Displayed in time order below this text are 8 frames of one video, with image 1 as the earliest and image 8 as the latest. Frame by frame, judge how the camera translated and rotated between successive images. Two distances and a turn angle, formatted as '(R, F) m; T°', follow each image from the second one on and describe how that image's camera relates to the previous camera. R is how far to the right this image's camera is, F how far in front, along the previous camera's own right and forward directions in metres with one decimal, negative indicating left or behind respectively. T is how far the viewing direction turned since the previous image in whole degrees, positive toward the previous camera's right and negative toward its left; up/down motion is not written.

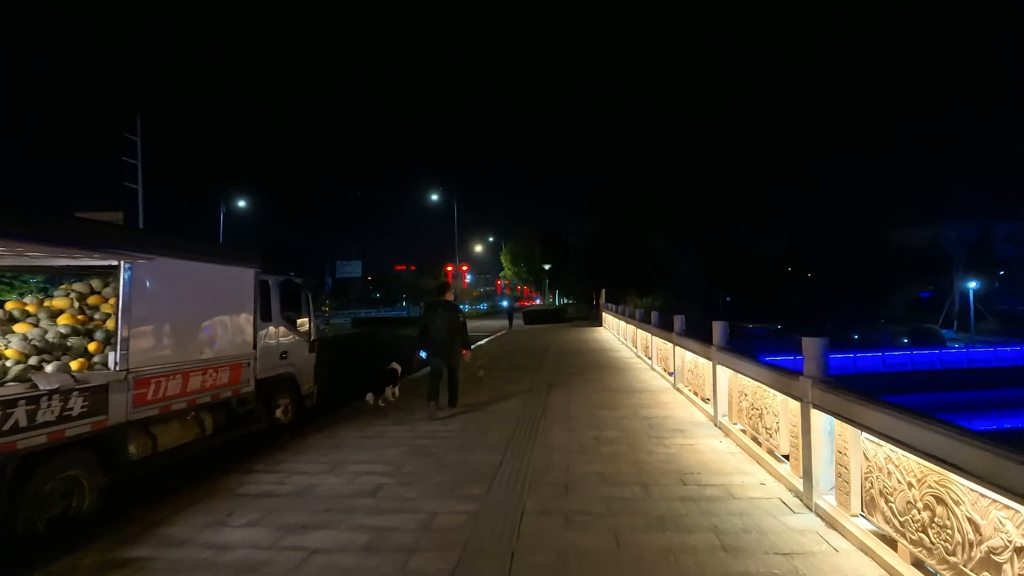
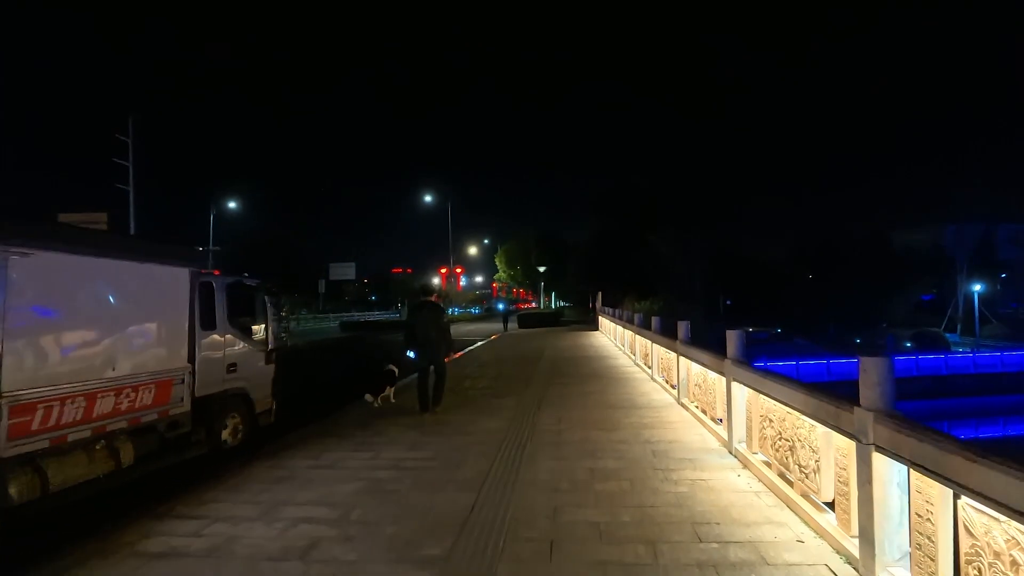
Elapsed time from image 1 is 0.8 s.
(+0.1, +0.7) m; 0°
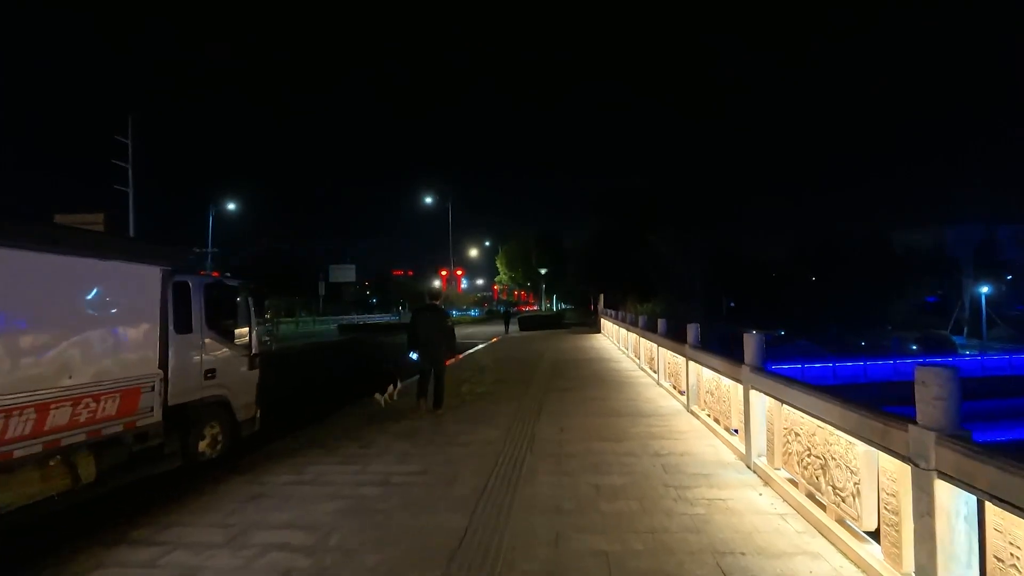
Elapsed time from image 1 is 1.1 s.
(0.0, +0.3) m; 0°
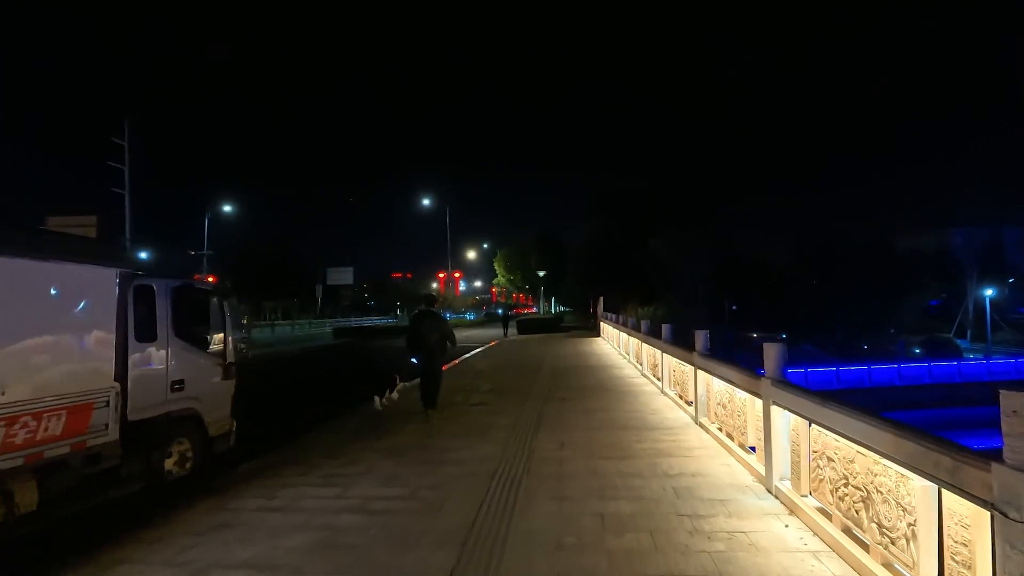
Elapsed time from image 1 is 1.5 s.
(0.0, +0.4) m; 0°
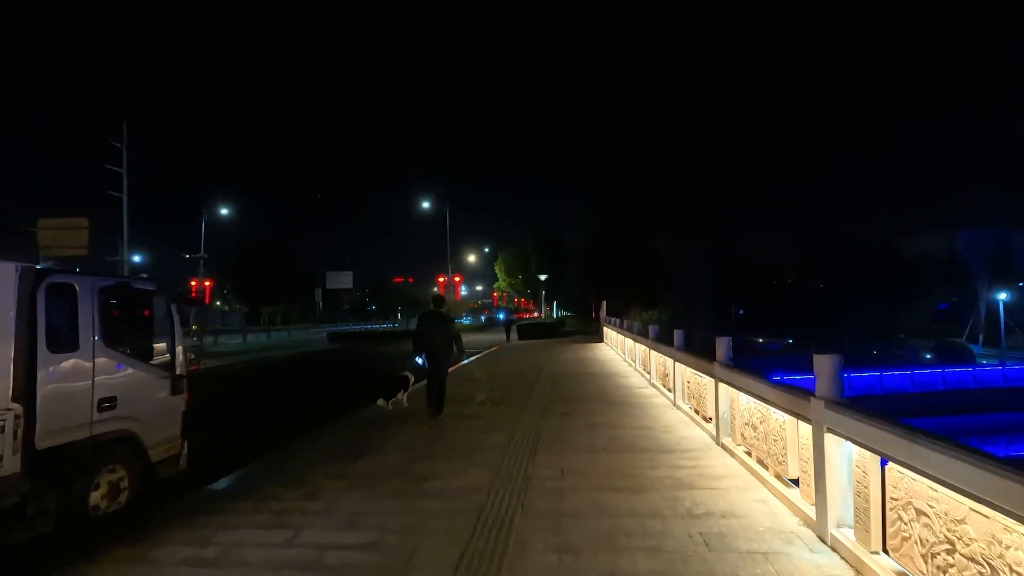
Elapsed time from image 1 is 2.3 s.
(0.0, +0.4) m; 0°
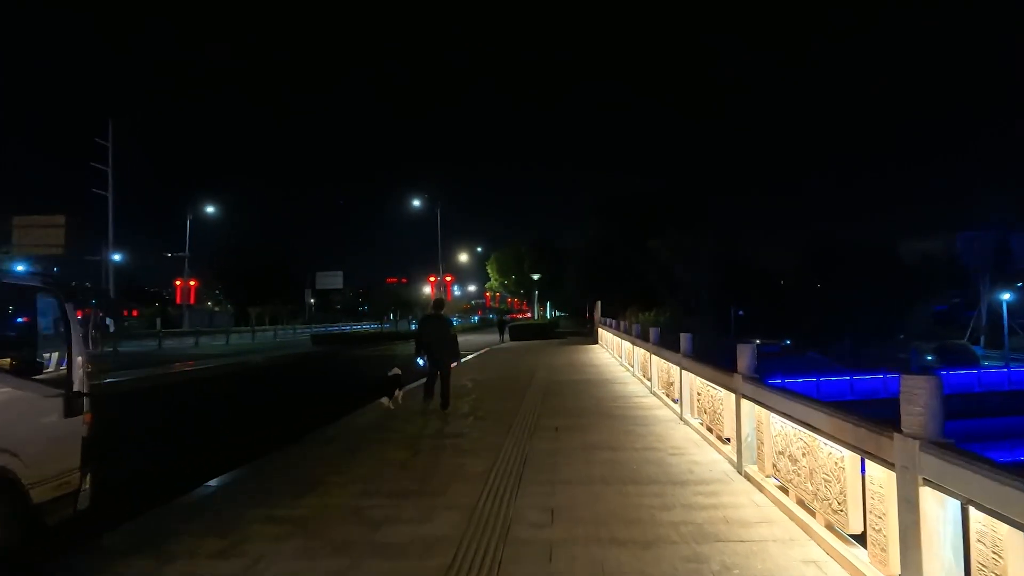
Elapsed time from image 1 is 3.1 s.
(+0.4, +0.7) m; 0°
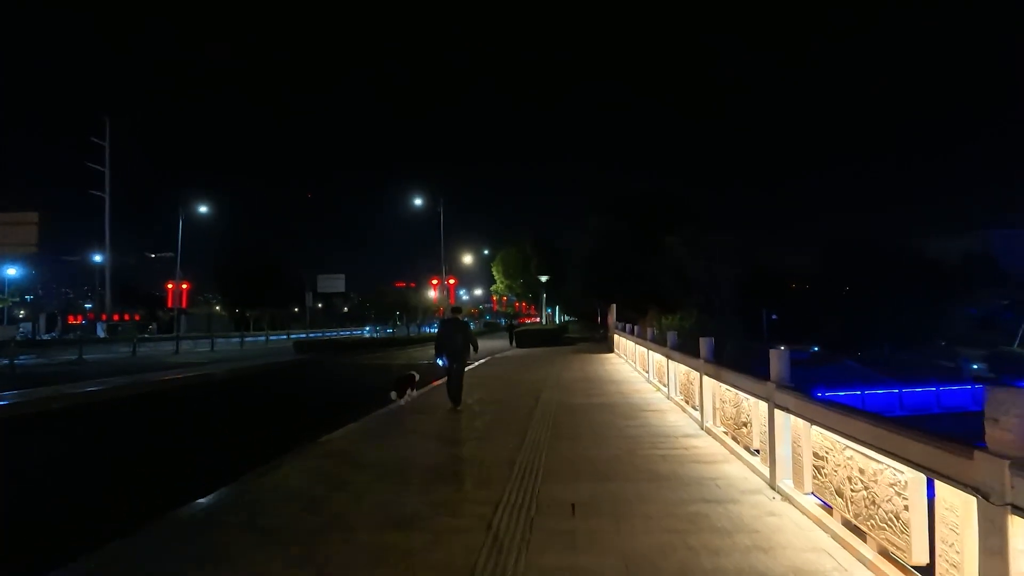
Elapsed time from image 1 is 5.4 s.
(-0.3, +1.6) m; 0°
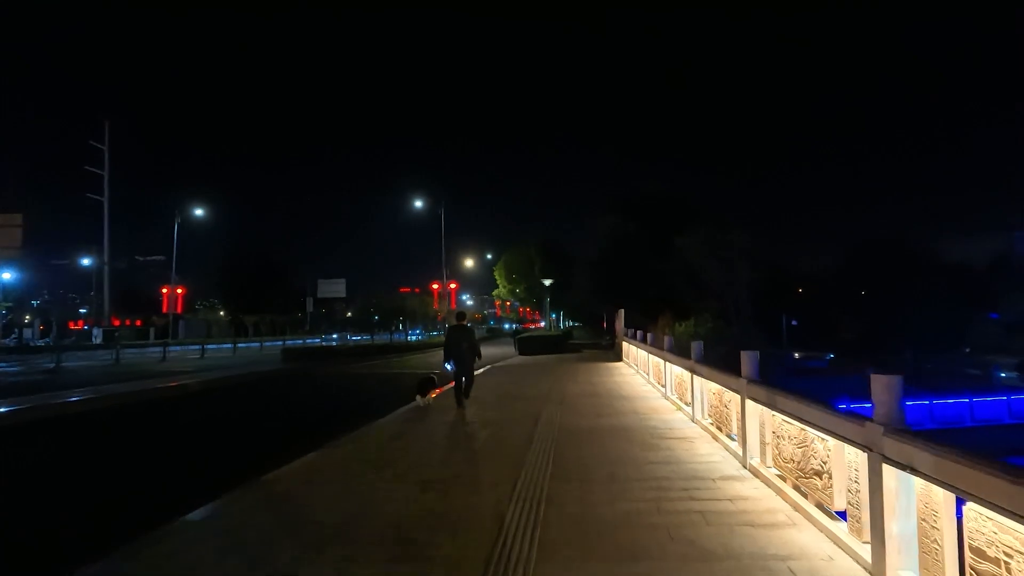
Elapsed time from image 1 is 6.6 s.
(-0.1, +0.9) m; 0°
